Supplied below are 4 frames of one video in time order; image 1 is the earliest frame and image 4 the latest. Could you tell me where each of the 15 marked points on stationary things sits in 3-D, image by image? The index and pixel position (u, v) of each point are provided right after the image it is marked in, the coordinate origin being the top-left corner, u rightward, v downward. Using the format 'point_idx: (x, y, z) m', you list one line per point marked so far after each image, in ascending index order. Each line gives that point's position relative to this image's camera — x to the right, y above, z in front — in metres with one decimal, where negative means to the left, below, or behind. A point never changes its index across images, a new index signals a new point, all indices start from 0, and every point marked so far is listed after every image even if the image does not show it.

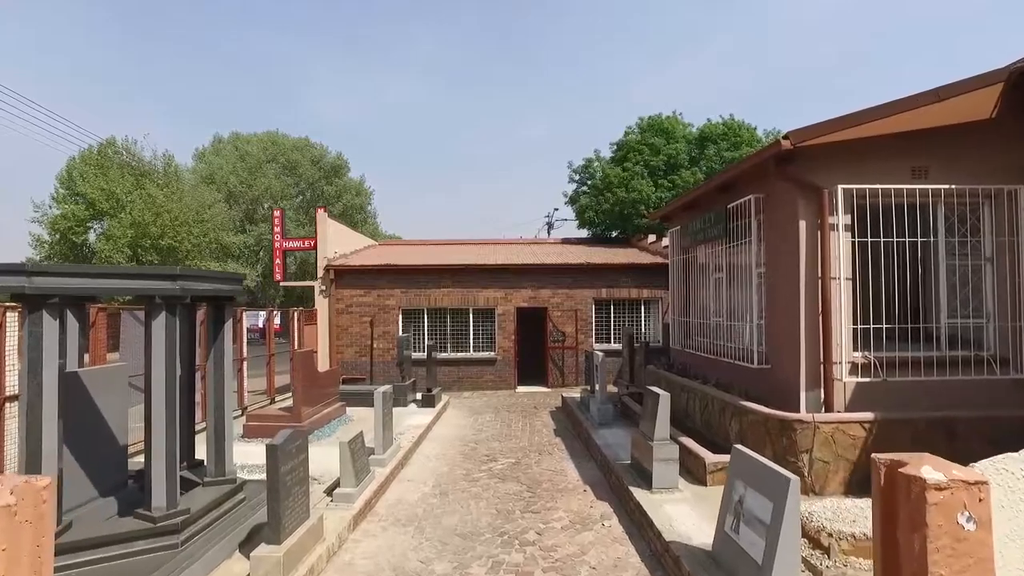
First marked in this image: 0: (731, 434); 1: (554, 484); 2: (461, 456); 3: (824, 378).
0: (+2.6, -1.7, +7.8) m
1: (+0.5, -2.5, +8.6) m
2: (-0.8, -2.6, +10.4) m
3: (+3.3, -1.0, +7.0) m
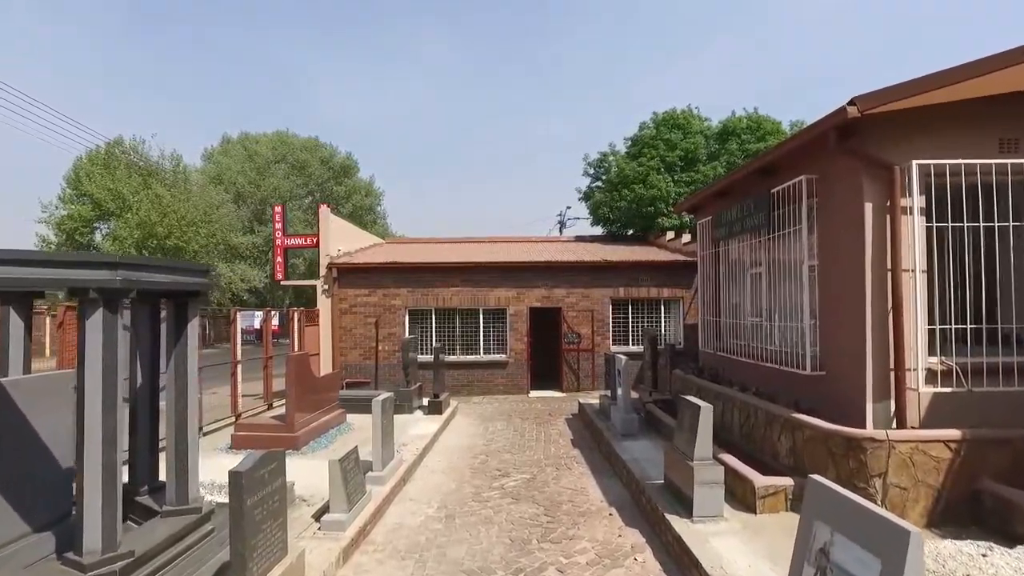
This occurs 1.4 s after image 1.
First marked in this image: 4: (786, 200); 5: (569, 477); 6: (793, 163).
0: (+2.8, -1.6, +6.7) m
1: (+0.7, -2.5, +7.5) m
2: (-0.6, -2.6, +9.4) m
3: (+3.4, -0.9, +5.9) m
4: (+3.2, +1.0, +7.8) m
5: (+0.8, -2.5, +8.9) m
6: (+3.2, +1.4, +7.6) m
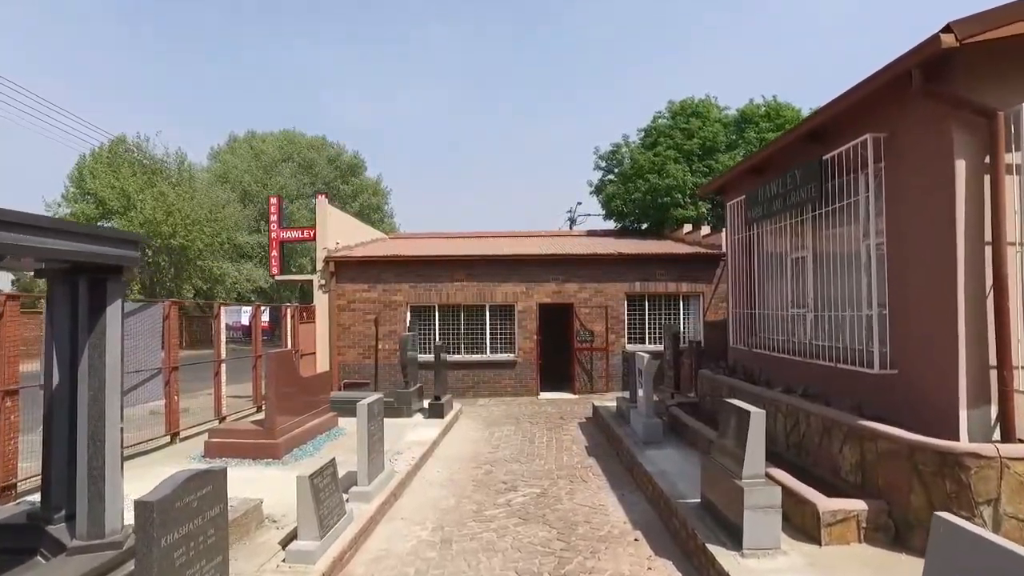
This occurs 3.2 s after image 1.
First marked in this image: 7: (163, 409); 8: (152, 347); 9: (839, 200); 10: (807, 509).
0: (+2.8, -1.5, +5.6) m
1: (+0.8, -2.3, +6.4) m
2: (-0.5, -2.4, +8.2) m
3: (+3.5, -0.7, +4.8) m
4: (+3.3, +1.2, +6.6) m
5: (+0.8, -2.4, +7.8) m
6: (+3.3, +1.6, +6.4) m
7: (-5.4, -1.9, +10.3) m
8: (-5.5, -0.9, +10.1) m
9: (+3.3, +0.9, +6.7) m
10: (+2.2, -1.7, +5.0) m
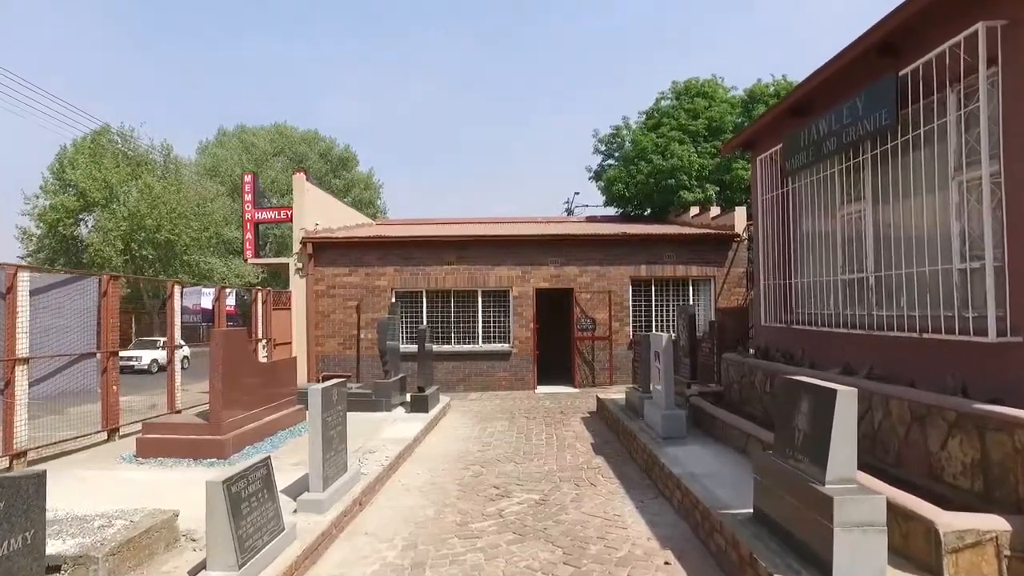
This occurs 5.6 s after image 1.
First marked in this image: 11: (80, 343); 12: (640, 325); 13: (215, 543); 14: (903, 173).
0: (+2.8, -1.1, +4.1) m
1: (+0.7, -1.9, +4.9) m
2: (-0.6, -2.0, +6.8) m
3: (+3.4, -0.3, +3.3) m
4: (+3.2, +1.6, +5.2) m
5: (+0.8, -2.0, +6.3) m
6: (+3.2, +2.0, +5.0) m
7: (-5.5, -1.5, +8.8) m
8: (-5.6, -0.5, +8.6) m
9: (+3.2, +1.3, +5.3) m
10: (+2.2, -1.3, +3.6) m
11: (-5.6, -0.7, +8.6) m
12: (+3.0, -0.9, +15.3) m
13: (-1.7, -1.5, +3.9) m
14: (+3.3, +1.0, +5.5) m
